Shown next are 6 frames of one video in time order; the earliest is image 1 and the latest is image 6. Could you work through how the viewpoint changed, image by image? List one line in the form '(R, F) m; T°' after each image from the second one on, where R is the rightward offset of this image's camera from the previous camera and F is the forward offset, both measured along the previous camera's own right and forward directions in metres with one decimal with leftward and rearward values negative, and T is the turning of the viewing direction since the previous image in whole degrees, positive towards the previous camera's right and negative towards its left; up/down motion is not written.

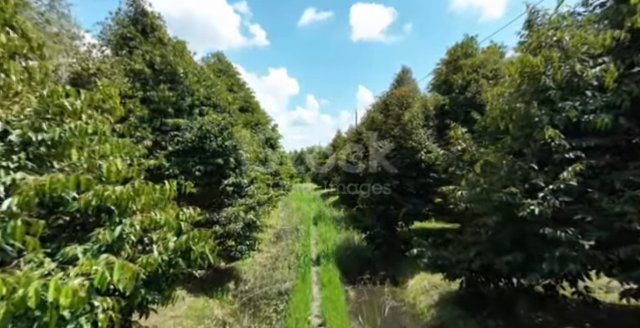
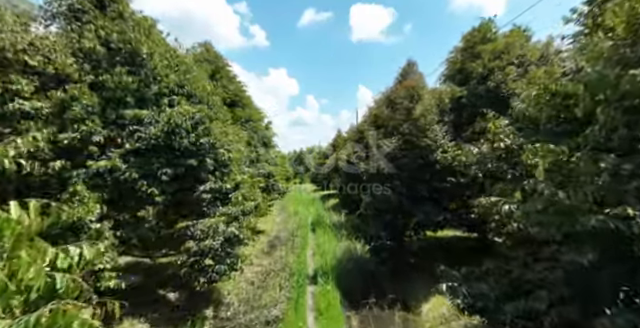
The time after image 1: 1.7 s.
(+0.1, +1.0) m; 0°
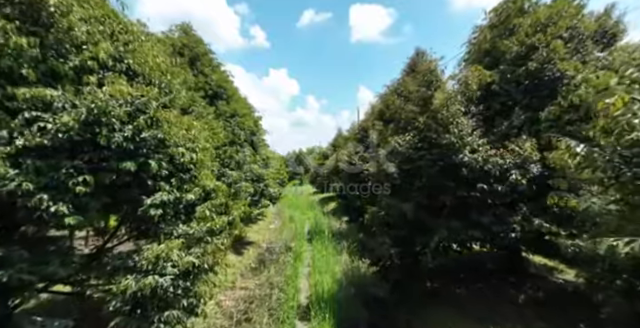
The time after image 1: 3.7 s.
(+0.1, +1.4) m; 0°
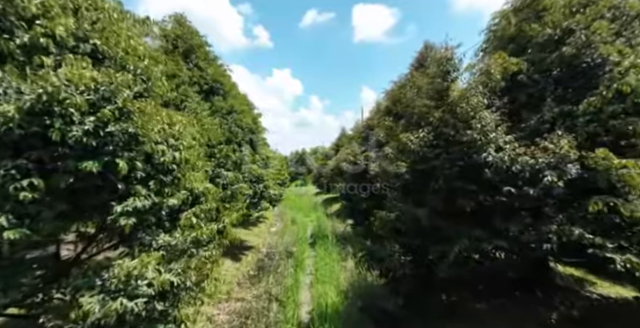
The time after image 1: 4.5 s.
(0.0, +0.6) m; -1°
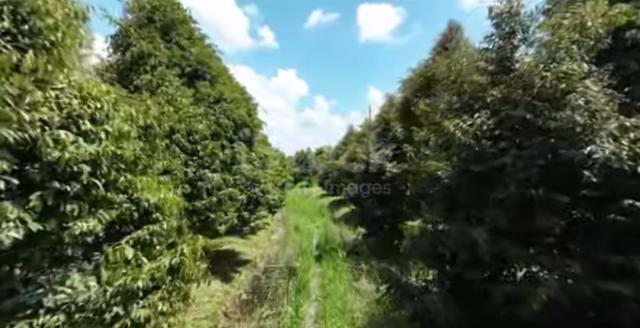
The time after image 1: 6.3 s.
(-0.1, +1.5) m; -1°
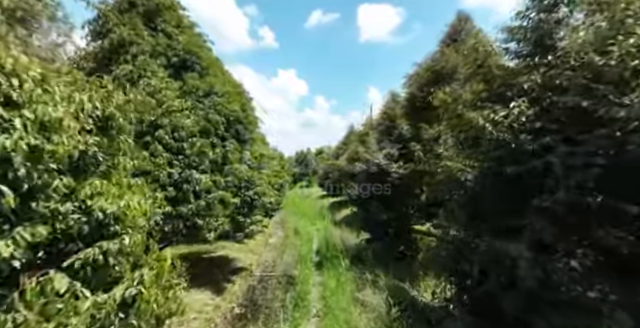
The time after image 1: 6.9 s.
(0.0, +0.7) m; 0°
